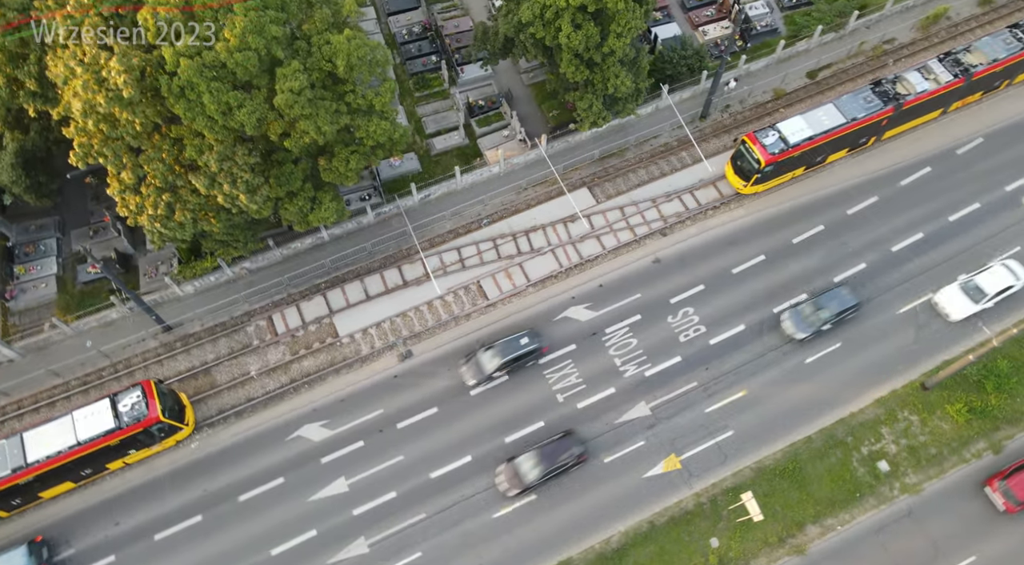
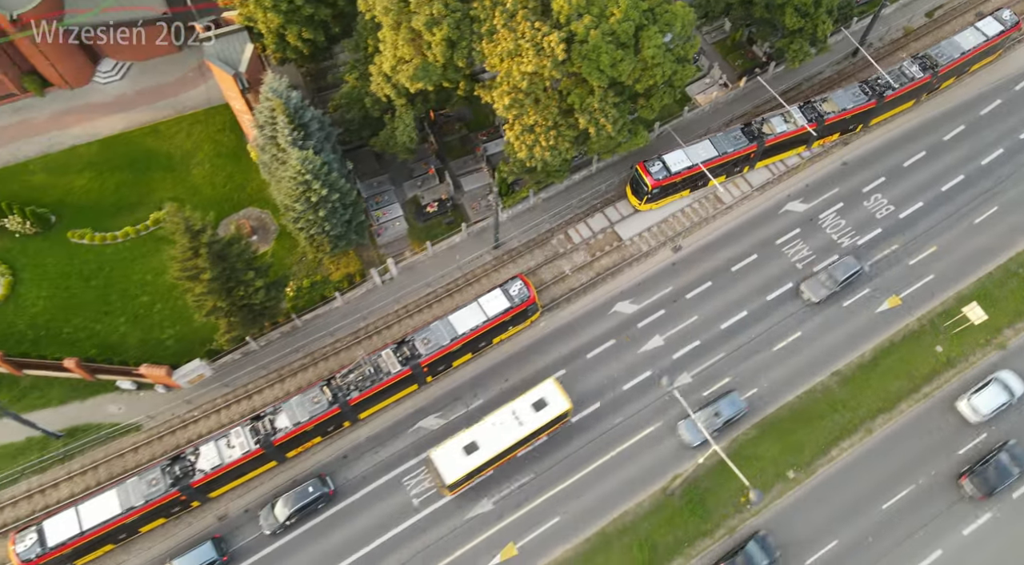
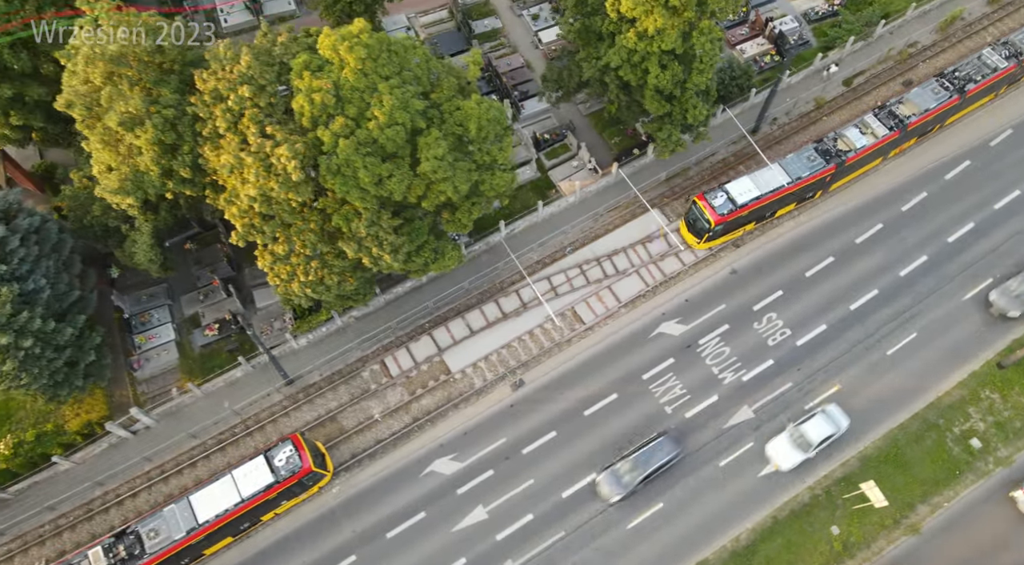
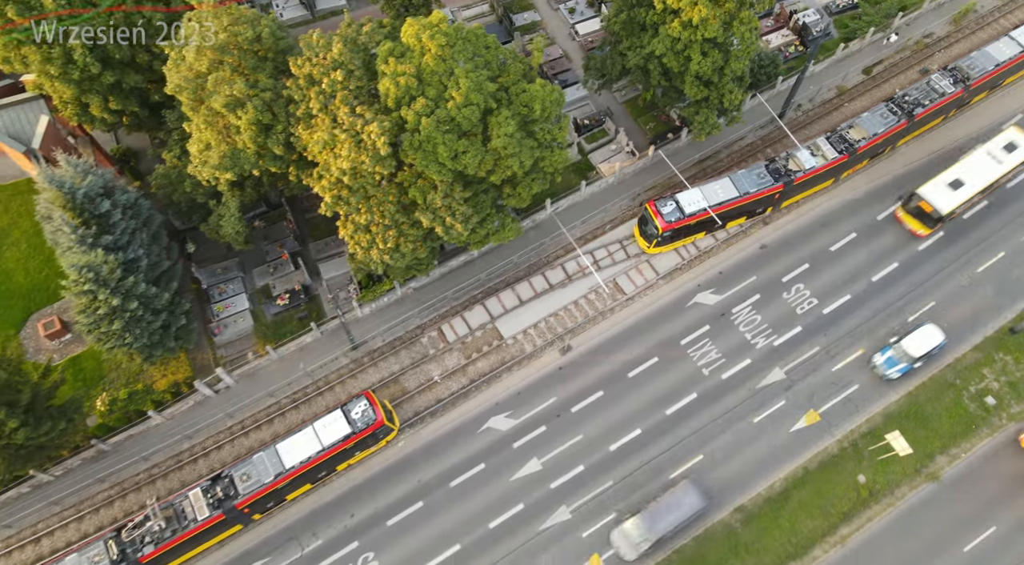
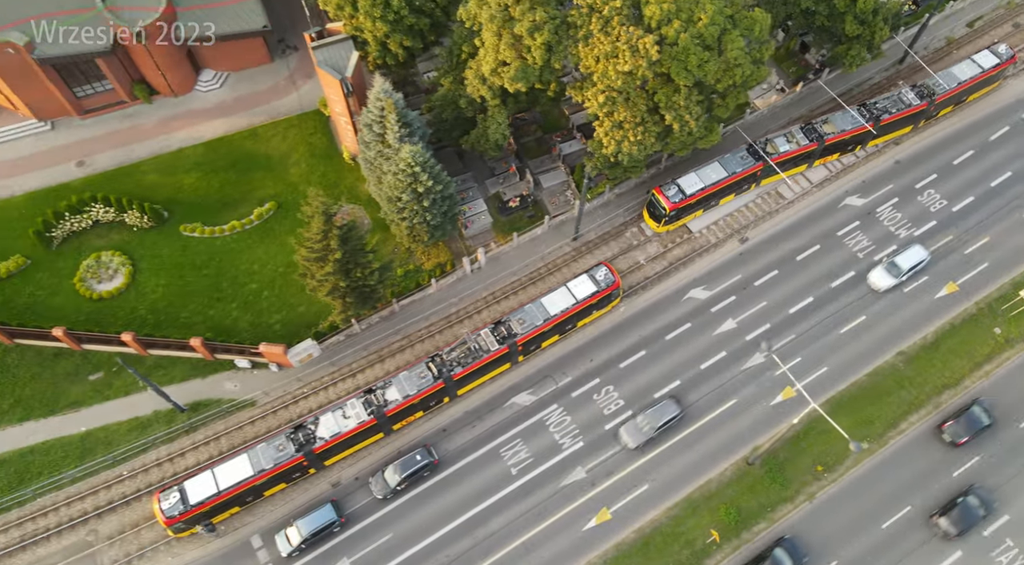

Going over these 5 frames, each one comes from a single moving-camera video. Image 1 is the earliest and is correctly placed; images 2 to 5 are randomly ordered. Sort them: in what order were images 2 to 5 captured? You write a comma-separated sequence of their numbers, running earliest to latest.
3, 4, 2, 5
